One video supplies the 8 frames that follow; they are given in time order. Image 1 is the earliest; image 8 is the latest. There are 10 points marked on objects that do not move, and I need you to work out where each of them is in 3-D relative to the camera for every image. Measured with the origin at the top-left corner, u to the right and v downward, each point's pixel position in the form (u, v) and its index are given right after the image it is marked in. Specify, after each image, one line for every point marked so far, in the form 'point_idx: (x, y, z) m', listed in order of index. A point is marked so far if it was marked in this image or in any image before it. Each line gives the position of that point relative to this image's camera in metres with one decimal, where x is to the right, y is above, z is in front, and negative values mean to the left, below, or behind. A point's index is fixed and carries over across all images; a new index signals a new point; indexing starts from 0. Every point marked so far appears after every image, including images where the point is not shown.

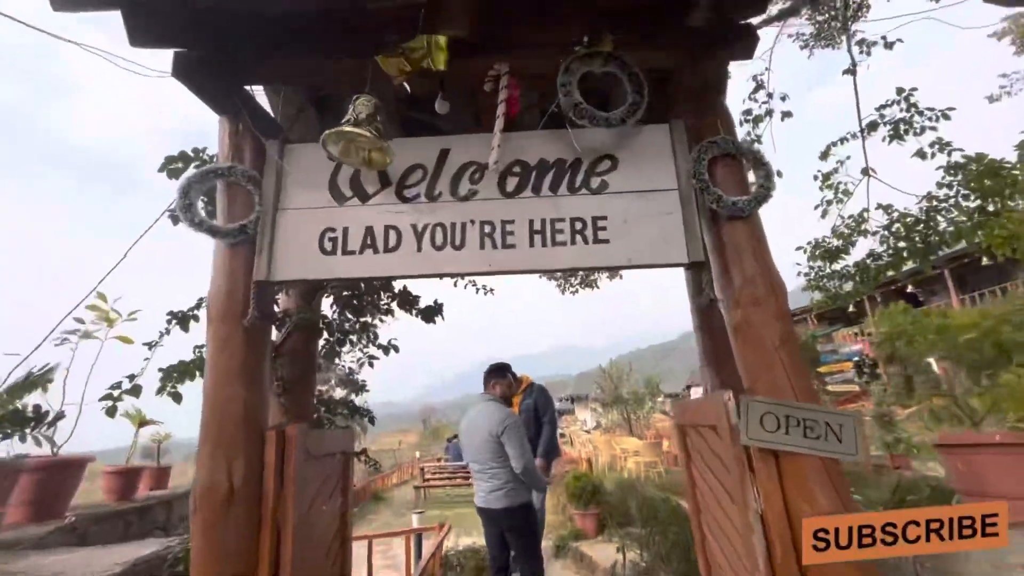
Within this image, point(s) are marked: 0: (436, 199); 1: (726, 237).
0: (-0.4, +0.5, +2.4) m
1: (+1.0, +0.2, +2.3) m
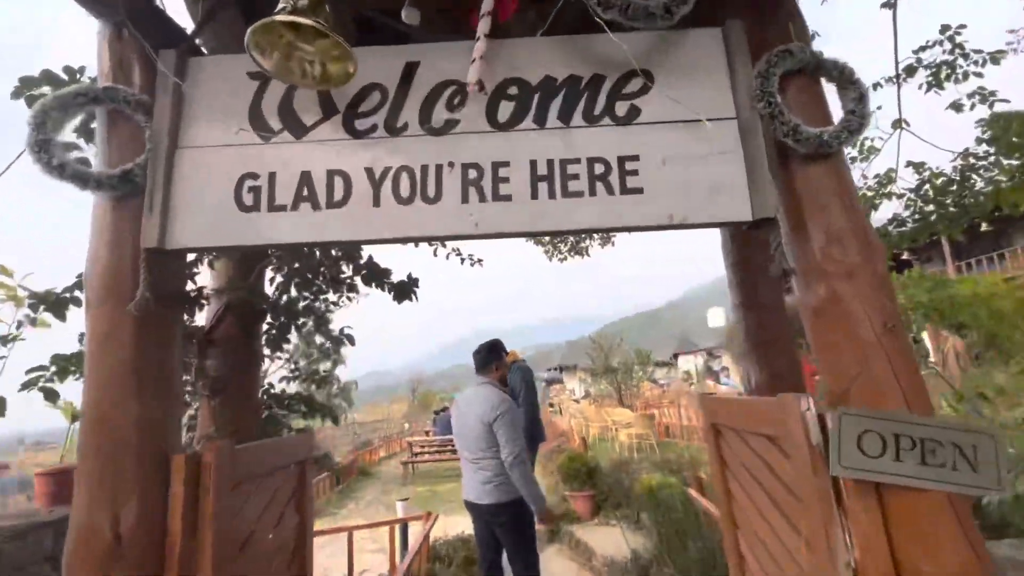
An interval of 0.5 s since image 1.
0: (-0.4, +0.6, +1.7) m
1: (+1.0, +0.4, +1.7) m
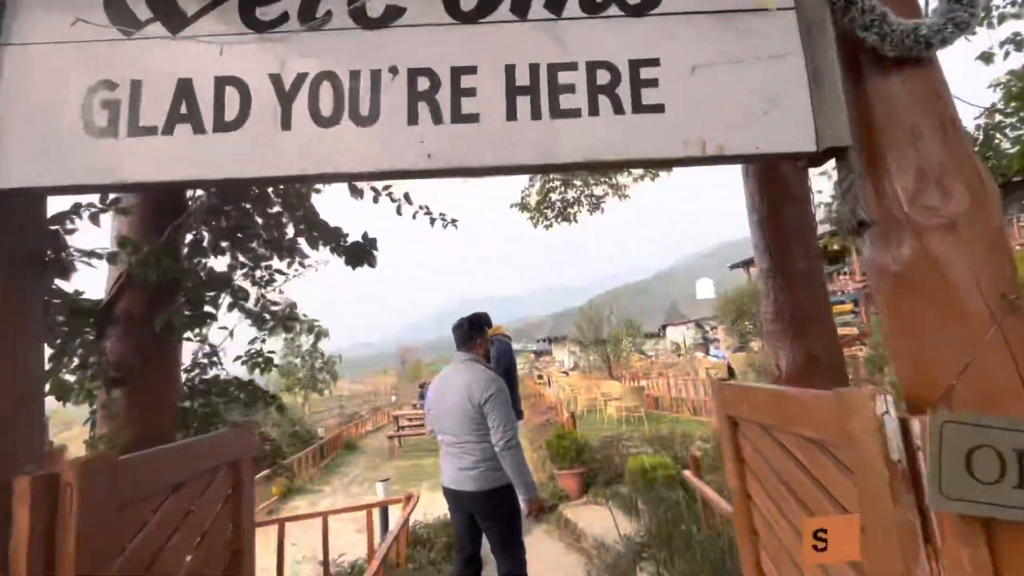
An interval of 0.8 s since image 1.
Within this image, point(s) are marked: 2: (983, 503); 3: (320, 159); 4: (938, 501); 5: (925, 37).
0: (-0.5, +0.7, +1.2) m
1: (+0.9, +0.5, +1.2) m
2: (+1.0, -0.5, +1.0) m
3: (-0.5, +0.3, +1.2) m
4: (+0.9, -0.4, +1.0) m
5: (+1.0, +0.6, +1.2) m
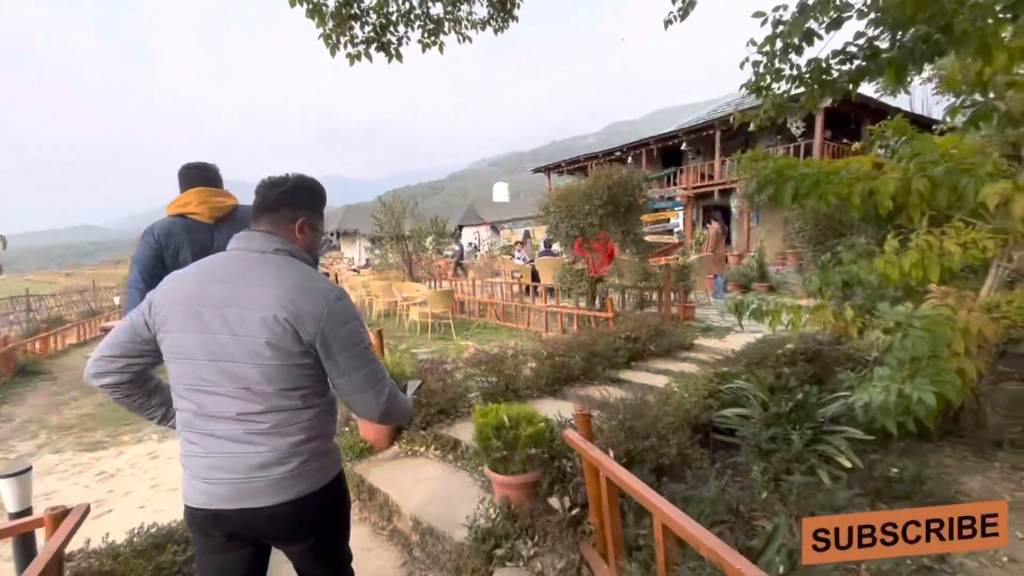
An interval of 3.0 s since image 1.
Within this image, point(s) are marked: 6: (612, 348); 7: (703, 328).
0: (-0.6, +0.2, +0.9) m
1: (+0.9, +0.4, +0.9) m
2: (+1.1, -0.4, +0.5) m
3: (-0.5, -0.1, +0.7) m
4: (+1.0, -0.4, +0.5) m
5: (+0.9, +0.5, +0.8) m
6: (+1.1, -0.7, +5.5) m
7: (+2.7, -0.6, +6.9) m
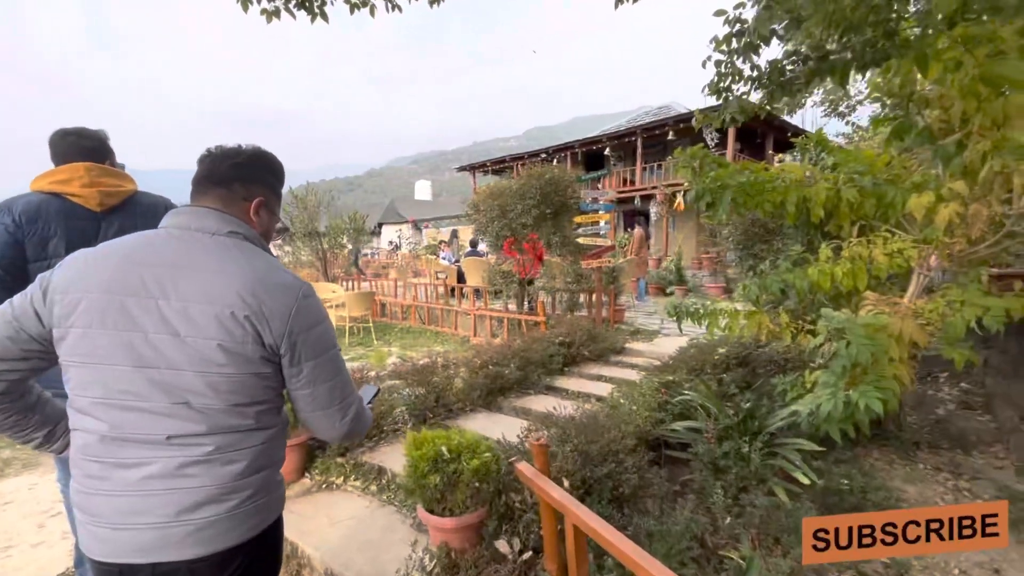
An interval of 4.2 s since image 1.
0: (-0.6, +0.2, +0.4) m
1: (+0.9, +0.4, +0.6) m
2: (+1.2, -0.5, +0.3) m
3: (-0.4, -0.1, +0.3) m
4: (+1.1, -0.5, +0.3) m
5: (+0.9, +0.5, +0.6) m
6: (+0.4, -0.7, +5.2) m
7: (+1.7, -0.6, +6.9) m
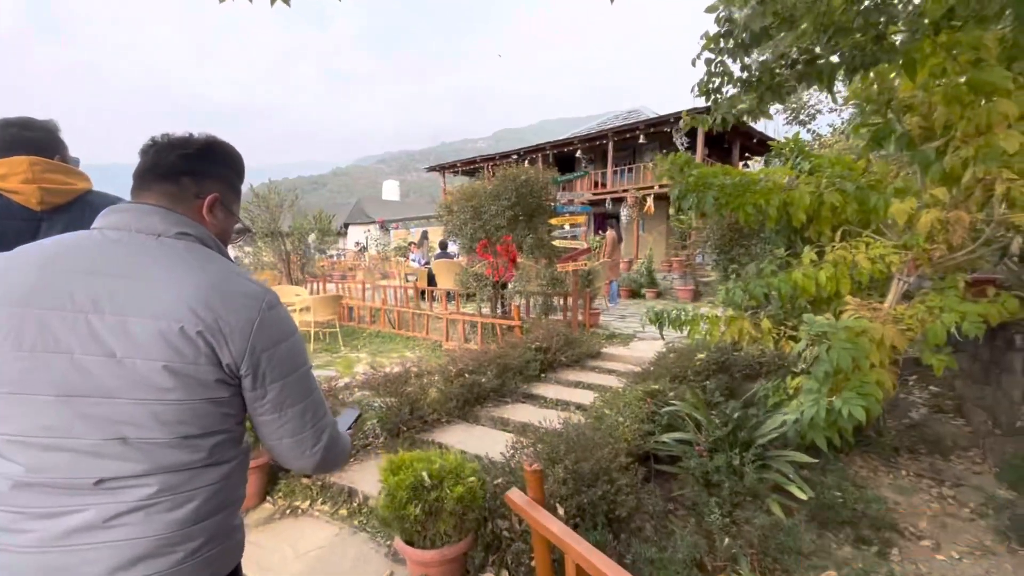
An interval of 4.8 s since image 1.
0: (-0.5, +0.2, +0.2) m
1: (+0.9, +0.3, +0.5) m
2: (+1.2, -0.5, +0.2) m
3: (-0.4, -0.1, +0.1) m
4: (+1.1, -0.5, +0.2) m
5: (+0.9, +0.5, +0.5) m
6: (+0.1, -0.8, +5.0) m
7: (+1.4, -0.7, +6.9) m
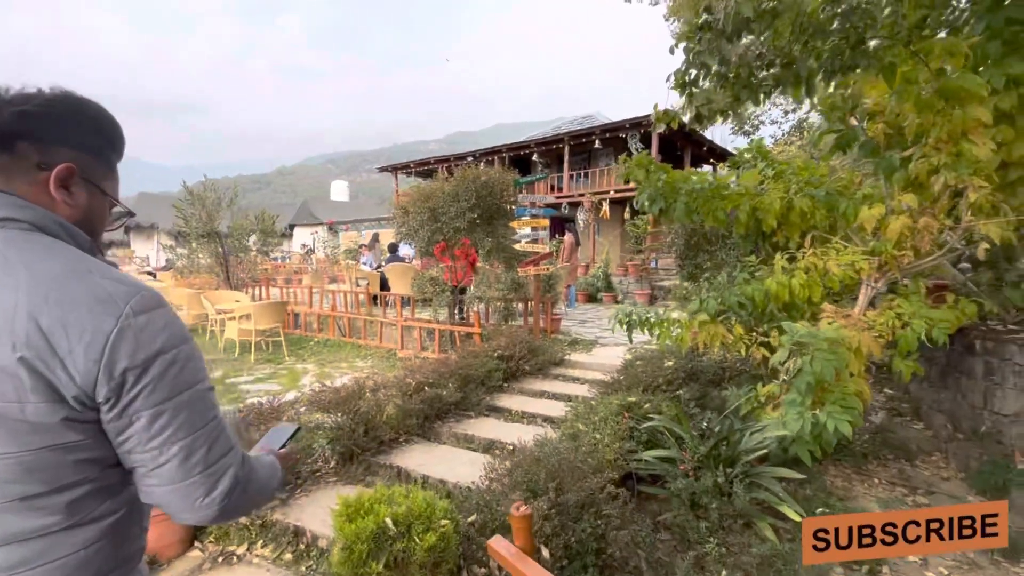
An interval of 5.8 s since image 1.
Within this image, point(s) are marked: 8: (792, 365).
0: (-0.4, +0.2, -0.1) m
1: (+1.0, +0.3, +0.4) m
2: (+1.3, -0.5, 0.0) m
3: (-0.3, -0.2, -0.2) m
4: (+1.2, -0.5, 0.0) m
5: (+1.0, +0.5, +0.4) m
6: (-0.3, -0.8, +4.8) m
7: (+0.8, -0.8, +6.7) m
8: (+1.6, -0.4, +2.7) m
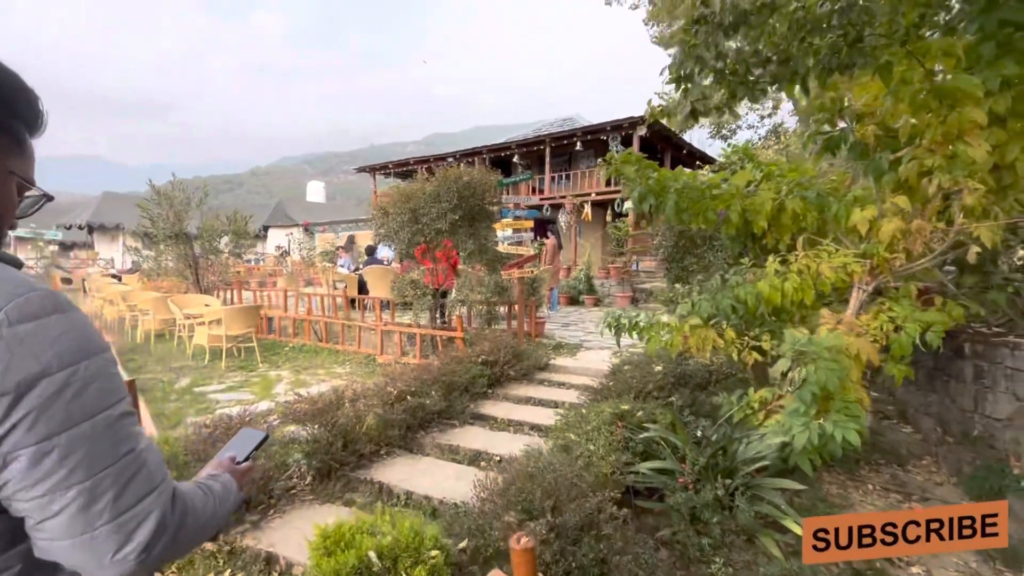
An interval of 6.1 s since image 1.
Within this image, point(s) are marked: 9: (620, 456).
0: (-0.3, +0.2, -0.2) m
1: (+1.0, +0.3, +0.3) m
2: (+1.4, -0.5, 0.0) m
3: (-0.2, -0.2, -0.3) m
4: (+1.3, -0.5, -0.1) m
5: (+1.0, +0.4, +0.3) m
6: (-0.4, -0.9, +4.6) m
7: (+0.6, -0.8, +6.6) m
8: (+1.5, -0.5, +2.6) m
9: (+0.6, -0.9, +2.6) m
